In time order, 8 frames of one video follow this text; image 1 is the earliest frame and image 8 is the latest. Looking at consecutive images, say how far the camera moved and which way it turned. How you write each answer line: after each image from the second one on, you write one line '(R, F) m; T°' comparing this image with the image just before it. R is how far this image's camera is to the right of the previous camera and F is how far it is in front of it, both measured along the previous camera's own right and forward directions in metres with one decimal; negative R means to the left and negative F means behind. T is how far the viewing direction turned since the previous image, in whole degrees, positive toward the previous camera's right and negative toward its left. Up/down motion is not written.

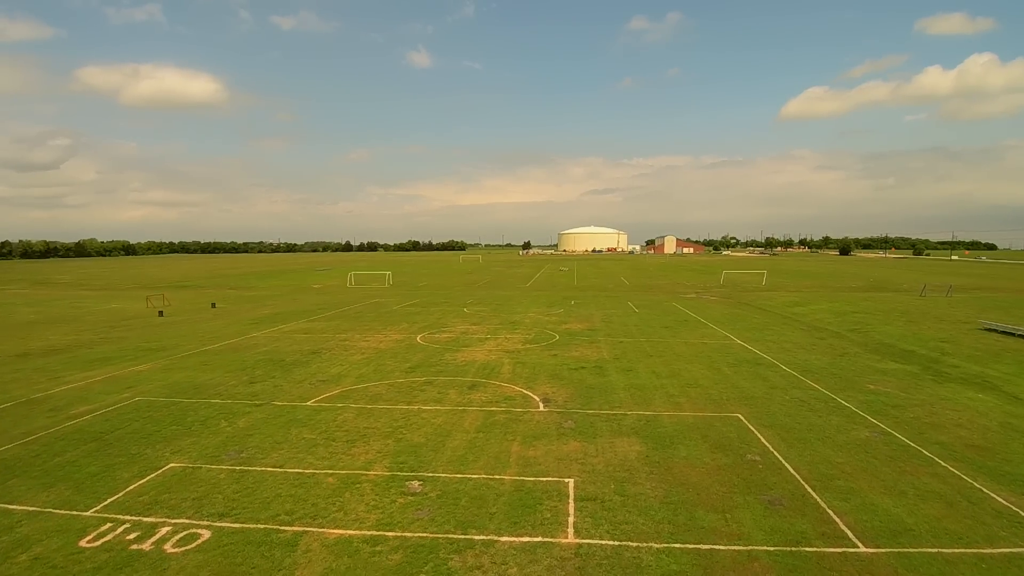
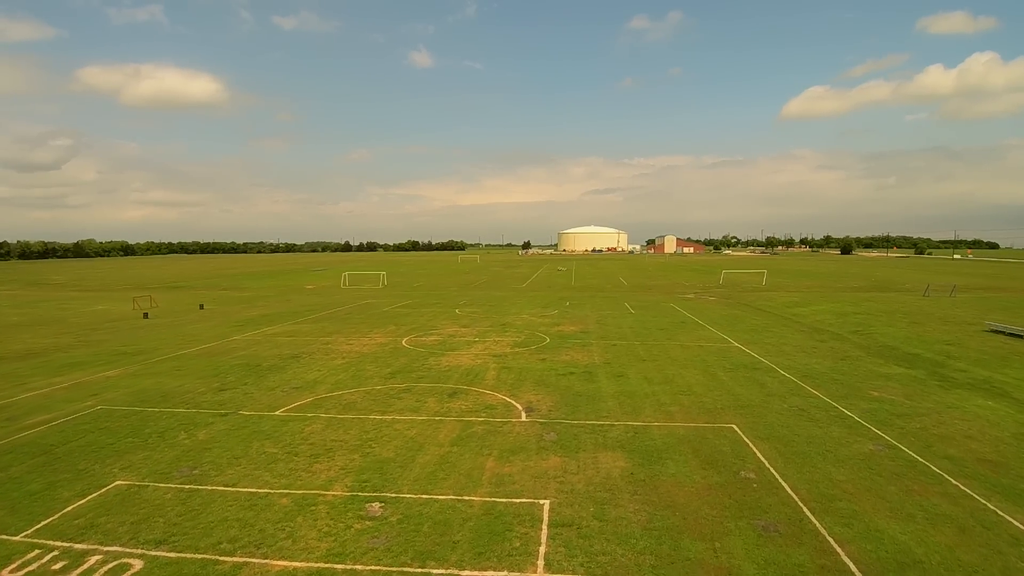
(+0.5, +0.9) m; 0°
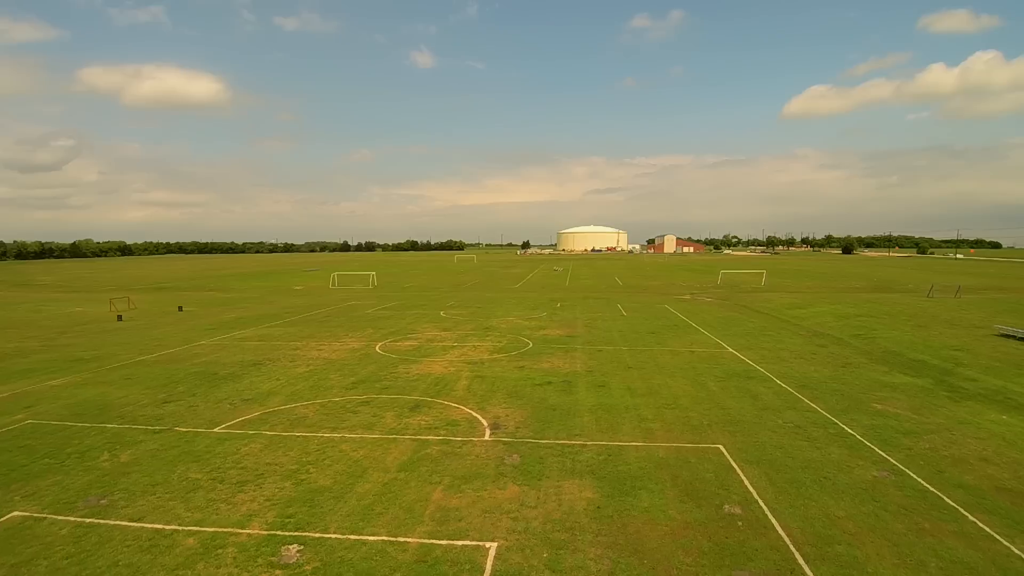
(+0.8, +1.5) m; 0°
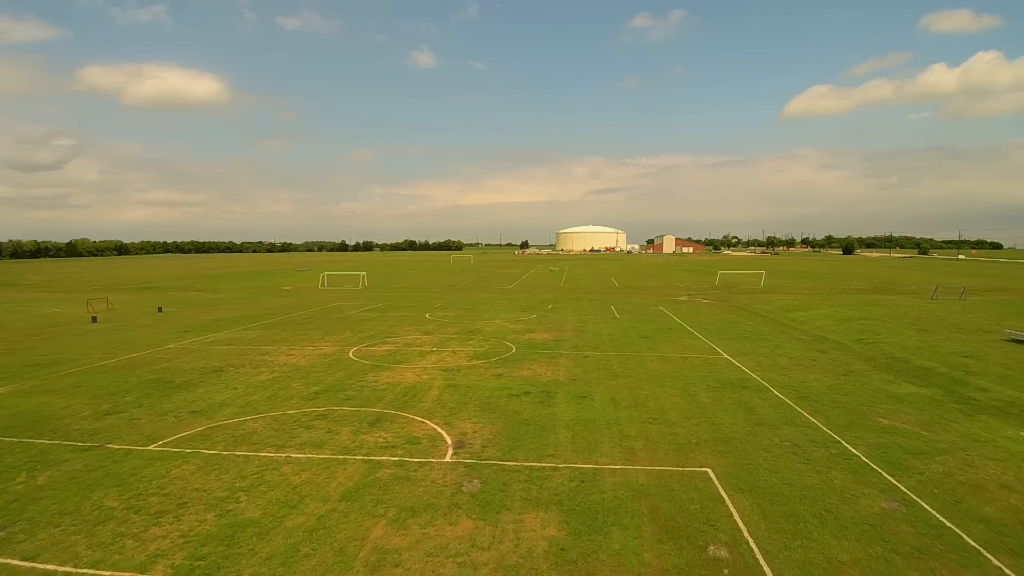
(+0.7, +1.3) m; 0°
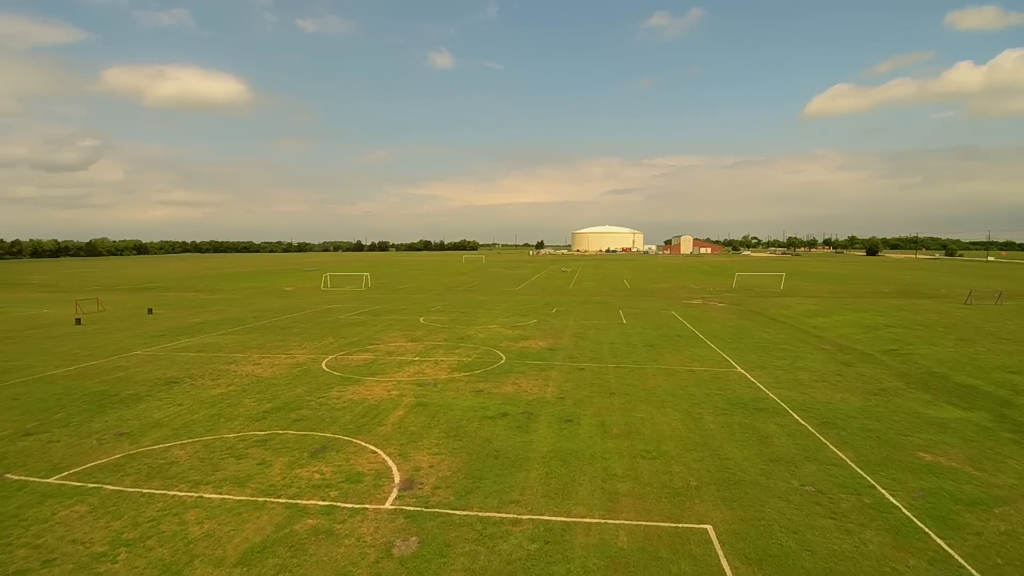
(+0.9, +2.1) m; -2°
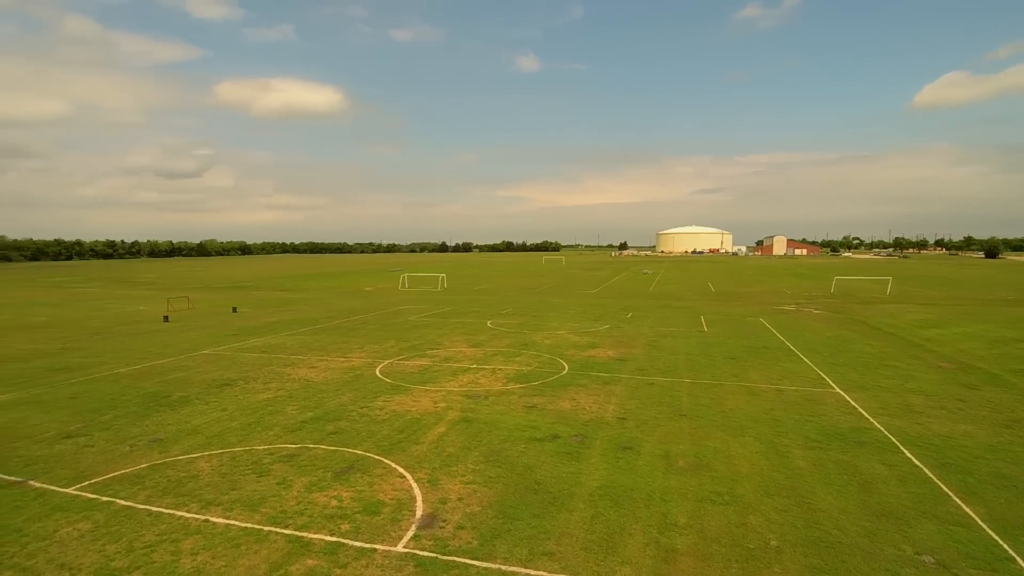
(+0.6, +1.5) m; -8°
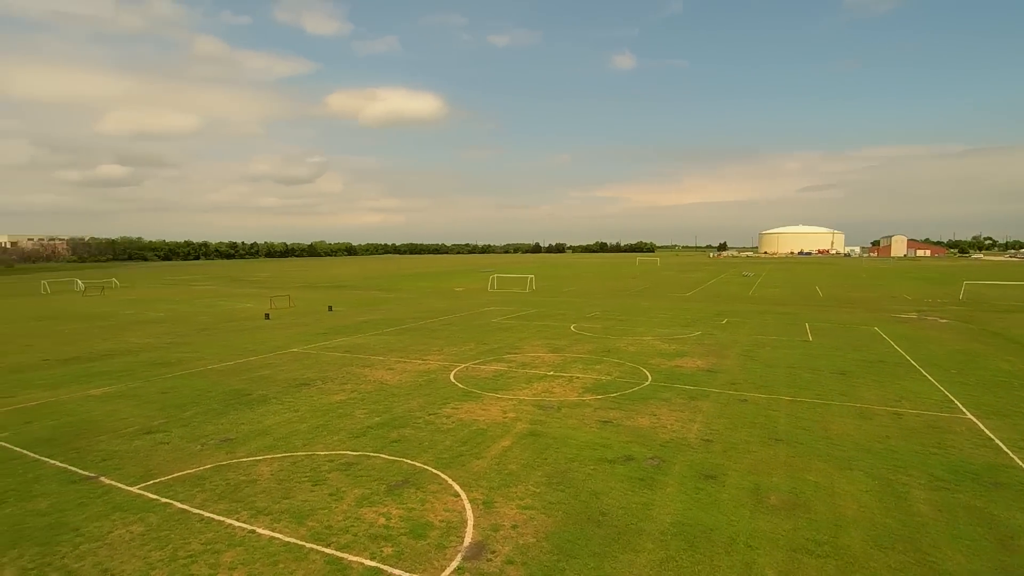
(+0.4, +0.9) m; -9°
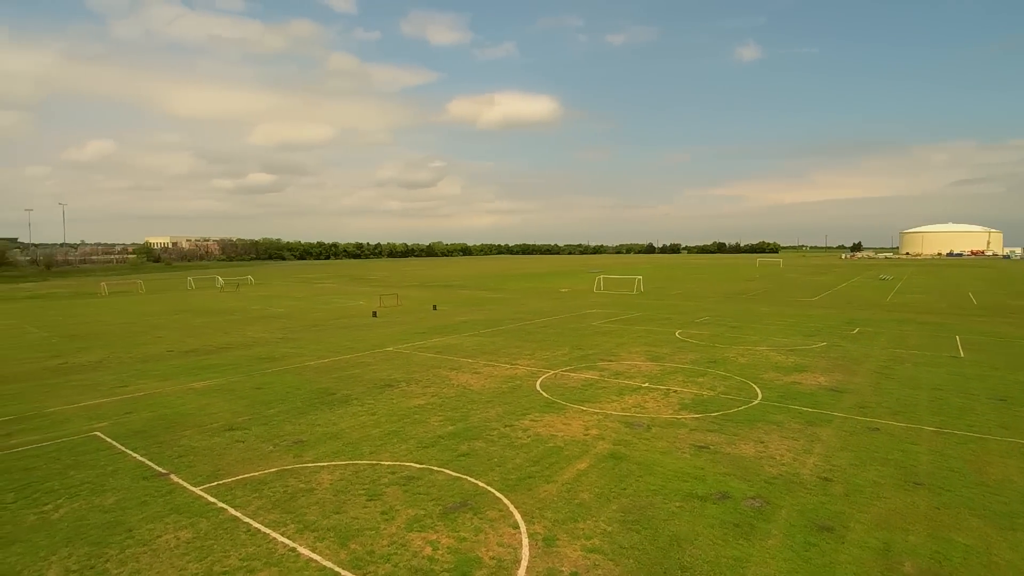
(+0.6, +1.2) m; -11°
